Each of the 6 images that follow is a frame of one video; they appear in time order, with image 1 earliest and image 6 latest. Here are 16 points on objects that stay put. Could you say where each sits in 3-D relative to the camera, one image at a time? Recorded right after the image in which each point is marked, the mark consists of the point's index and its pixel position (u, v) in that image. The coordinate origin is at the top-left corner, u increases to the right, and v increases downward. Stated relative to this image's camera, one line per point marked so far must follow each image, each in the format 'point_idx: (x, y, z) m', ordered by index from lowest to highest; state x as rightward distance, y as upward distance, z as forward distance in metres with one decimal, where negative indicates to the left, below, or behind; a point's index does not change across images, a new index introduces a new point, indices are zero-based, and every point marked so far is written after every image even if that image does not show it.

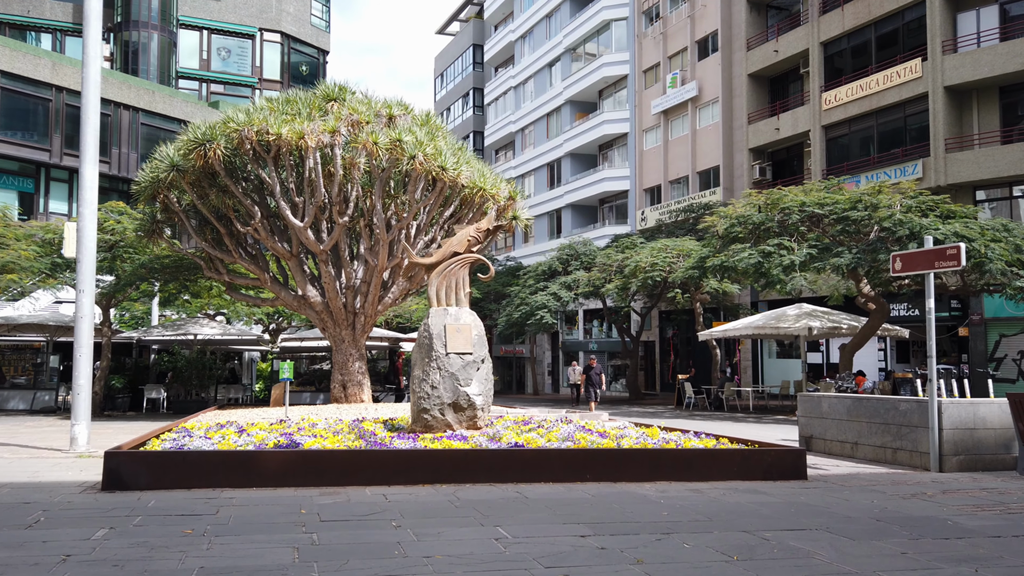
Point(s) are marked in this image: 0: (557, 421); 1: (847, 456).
0: (+0.7, -2.3, +13.5) m
1: (+5.2, -2.6, +12.2) m
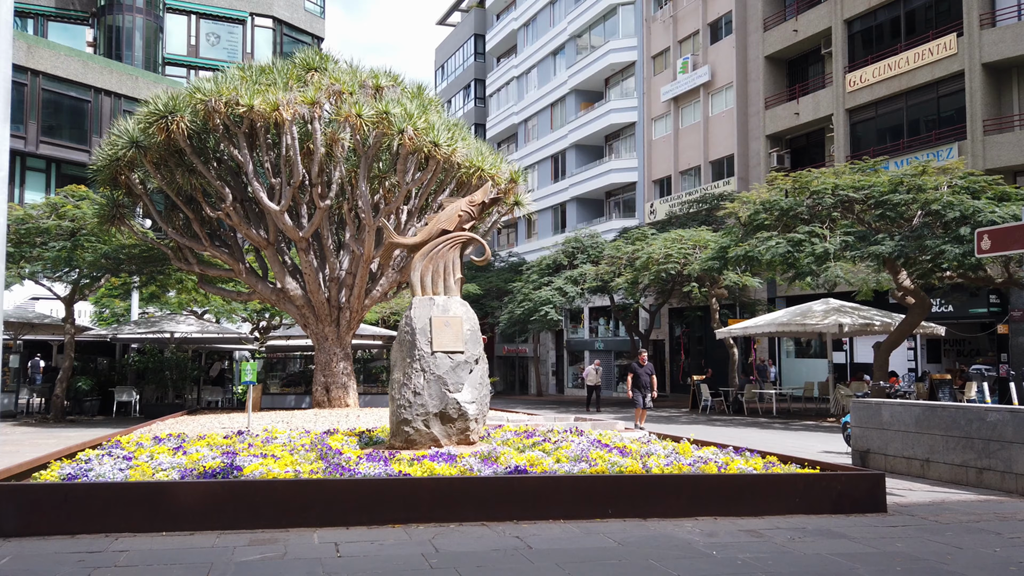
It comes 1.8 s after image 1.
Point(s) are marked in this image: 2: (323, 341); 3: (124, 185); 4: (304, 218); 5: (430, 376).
0: (+0.8, -2.1, +11.4) m
1: (+5.2, -2.4, +10.2) m
2: (-4.4, -1.2, +18.5) m
3: (-8.8, +2.4, +17.9) m
4: (-4.8, +1.6, +18.1) m
5: (-1.0, -1.0, +9.3) m
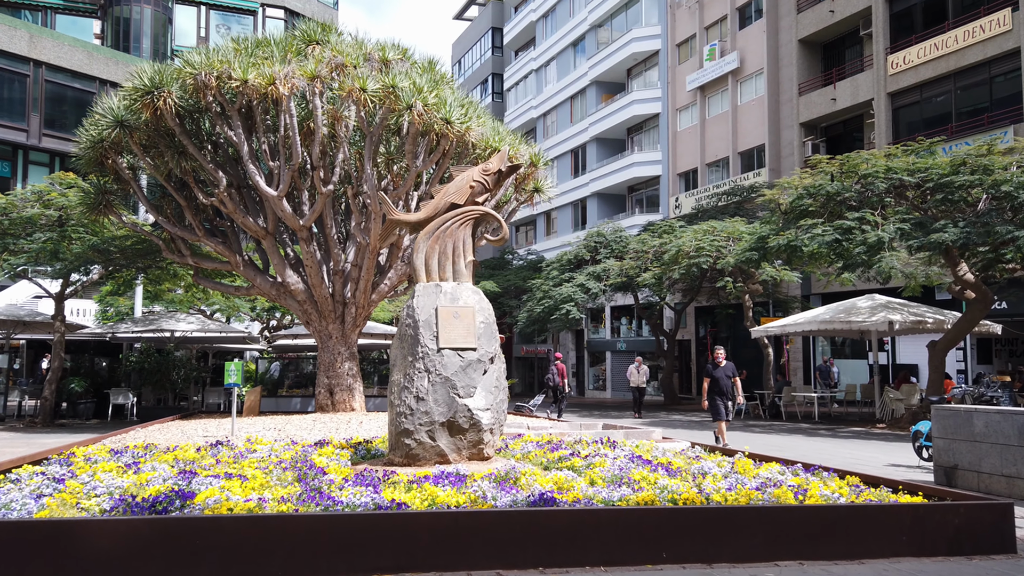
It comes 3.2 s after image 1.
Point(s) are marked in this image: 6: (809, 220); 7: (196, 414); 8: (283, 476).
0: (+1.0, -1.9, +9.8) m
1: (+5.4, -2.3, +8.4) m
2: (-4.0, -1.1, +17.0) m
3: (-8.4, +2.5, +16.6) m
4: (-4.4, +1.8, +16.6) m
5: (-0.8, -0.9, +7.8) m
6: (+6.9, +1.6, +18.3) m
7: (-8.0, -3.2, +19.9) m
8: (-1.9, -1.6, +6.7) m
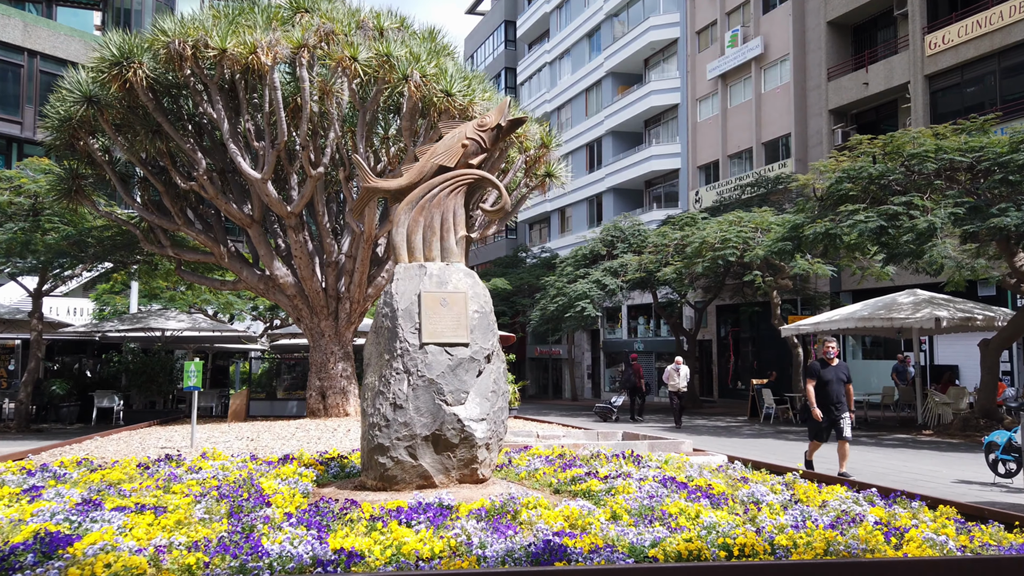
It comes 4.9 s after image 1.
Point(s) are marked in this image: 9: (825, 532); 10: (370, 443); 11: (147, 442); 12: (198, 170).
0: (+1.1, -1.8, +8.3) m
1: (+5.5, -2.1, +6.8) m
2: (-3.8, -1.0, +15.5) m
3: (-8.2, +2.6, +15.2) m
4: (-4.2, +1.9, +15.1) m
5: (-0.7, -0.7, +6.2) m
6: (+7.1, +1.7, +16.6) m
7: (-7.8, -3.1, +18.5) m
8: (-1.9, -1.4, +5.1) m
9: (+2.0, -1.5, +4.9) m
10: (-1.1, -1.2, +6.3) m
11: (-4.6, -1.9, +9.9) m
12: (-5.7, +2.2, +14.4) m
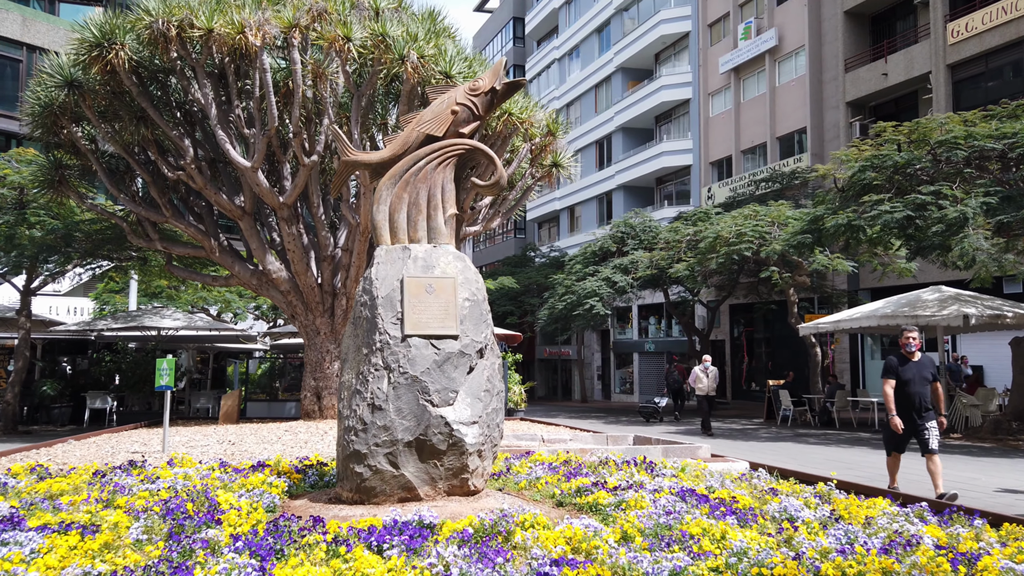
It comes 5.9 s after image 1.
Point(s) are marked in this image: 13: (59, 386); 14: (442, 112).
0: (+1.1, -1.7, +7.4) m
1: (+5.4, -2.0, +5.9) m
2: (-3.7, -0.9, +14.8) m
3: (-8.2, +2.7, +14.5) m
4: (-4.1, +2.0, +14.4) m
5: (-0.8, -0.6, +5.4) m
6: (+7.2, +1.8, +15.7) m
7: (-7.6, -3.0, +17.8) m
8: (-2.0, -1.3, +4.4) m
9: (+1.9, -1.4, +4.1) m
10: (-1.2, -1.1, +5.5) m
11: (-4.6, -1.8, +9.1) m
12: (-5.7, +2.3, +13.7) m
13: (-11.4, -2.5, +19.9) m
14: (-0.5, +1.4, +6.5) m
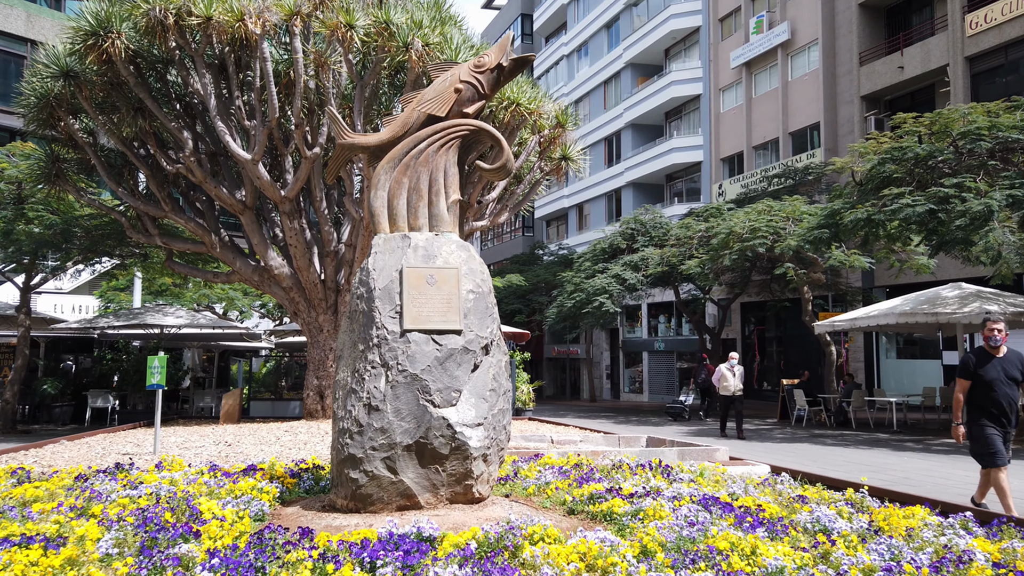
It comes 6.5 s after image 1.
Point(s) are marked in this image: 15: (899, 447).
0: (+1.1, -1.6, +7.0) m
1: (+5.5, -1.9, +5.5) m
2: (-3.6, -0.8, +14.4) m
3: (-8.0, +2.8, +14.2) m
4: (-4.0, +2.1, +14.0) m
5: (-0.7, -0.6, +5.0) m
6: (+7.4, +1.9, +15.2) m
7: (-7.5, -2.9, +17.5) m
8: (-2.0, -1.3, +4.0) m
9: (+1.9, -1.3, +3.7) m
10: (-1.1, -1.1, +5.1) m
11: (-4.5, -1.8, +8.8) m
12: (-5.5, +2.3, +13.4) m
13: (-11.2, -2.4, +19.6) m
14: (-0.5, +1.4, +6.1) m
15: (+7.2, -3.0, +14.7) m
